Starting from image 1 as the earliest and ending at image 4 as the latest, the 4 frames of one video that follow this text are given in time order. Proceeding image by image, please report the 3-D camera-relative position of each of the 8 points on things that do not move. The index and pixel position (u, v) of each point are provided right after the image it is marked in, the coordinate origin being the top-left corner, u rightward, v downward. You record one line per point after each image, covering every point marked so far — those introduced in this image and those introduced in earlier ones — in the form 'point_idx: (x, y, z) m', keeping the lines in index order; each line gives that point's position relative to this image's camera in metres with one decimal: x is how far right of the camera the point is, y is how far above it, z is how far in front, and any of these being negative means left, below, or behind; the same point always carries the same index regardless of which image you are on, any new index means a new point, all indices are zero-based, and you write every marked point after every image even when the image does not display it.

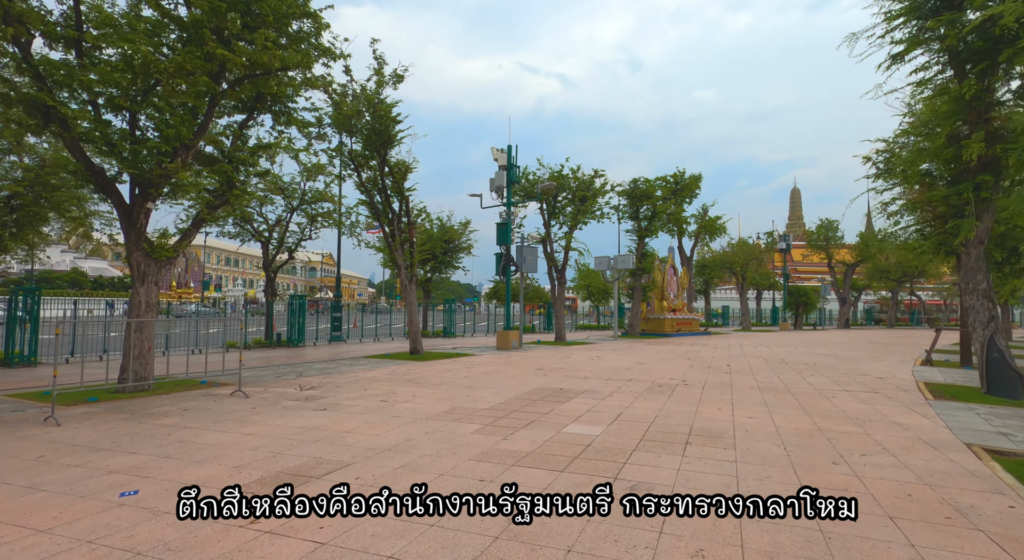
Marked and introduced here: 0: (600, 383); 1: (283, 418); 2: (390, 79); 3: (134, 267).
0: (+1.8, -2.2, +11.8) m
1: (-3.3, -2.0, +8.2) m
2: (-3.6, +5.9, +16.8) m
3: (-7.0, +0.2, +10.7) m
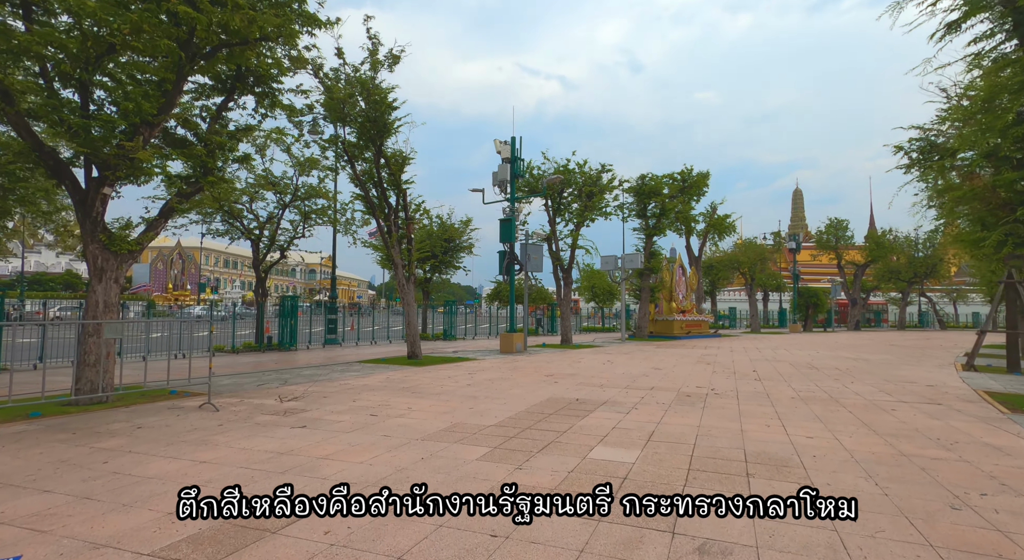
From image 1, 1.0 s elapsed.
0: (+2.0, -2.1, +10.5) m
1: (-3.1, -1.9, +6.9) m
2: (-3.4, +5.9, +15.5) m
3: (-6.9, +0.3, +9.3) m
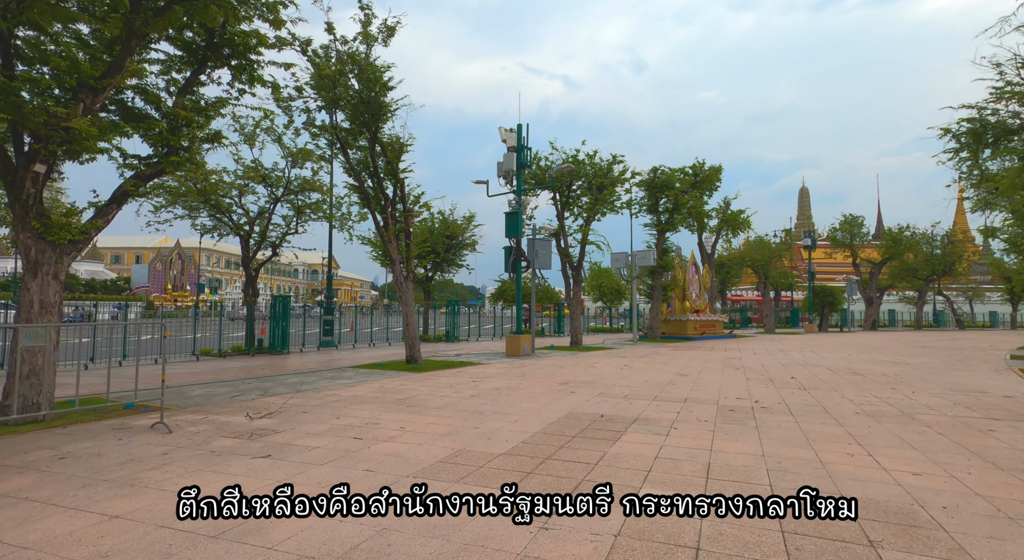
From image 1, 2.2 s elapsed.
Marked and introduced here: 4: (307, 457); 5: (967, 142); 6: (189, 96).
0: (+2.2, -2.0, +9.0) m
1: (-3.0, -1.8, +5.4) m
2: (-3.3, +6.0, +14.0) m
3: (-6.7, +0.4, +7.9) m
4: (-2.2, -1.9, +6.2) m
5: (+12.6, +3.8, +15.9) m
6: (-6.0, +3.4, +10.7) m
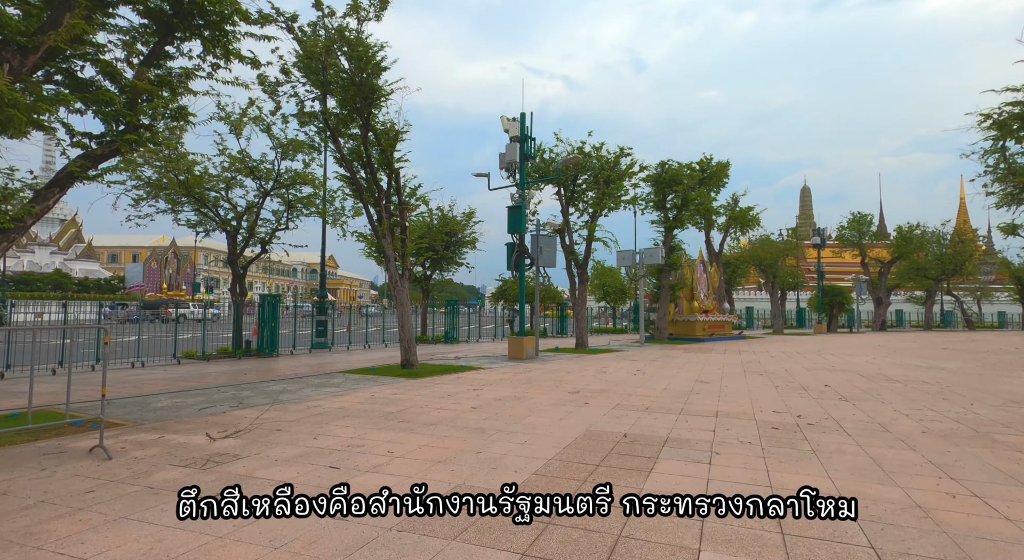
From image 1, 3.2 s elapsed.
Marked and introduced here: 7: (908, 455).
0: (+2.3, -1.9, +7.7) m
1: (-2.9, -1.8, +4.2) m
2: (-3.1, +6.1, +12.8) m
3: (-6.6, +0.4, +6.6) m
4: (-2.1, -1.8, +4.9) m
5: (+12.7, +3.9, +14.7) m
6: (-5.9, +3.5, +9.5) m
7: (+4.2, -1.8, +6.1) m
